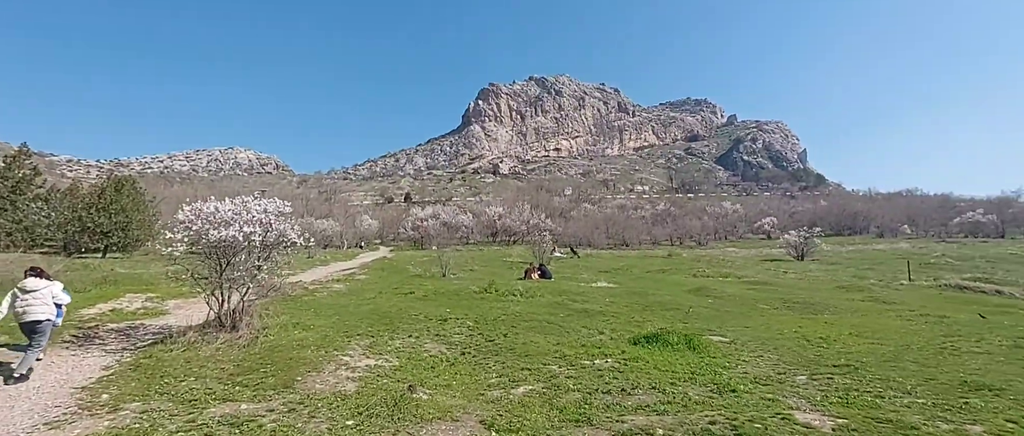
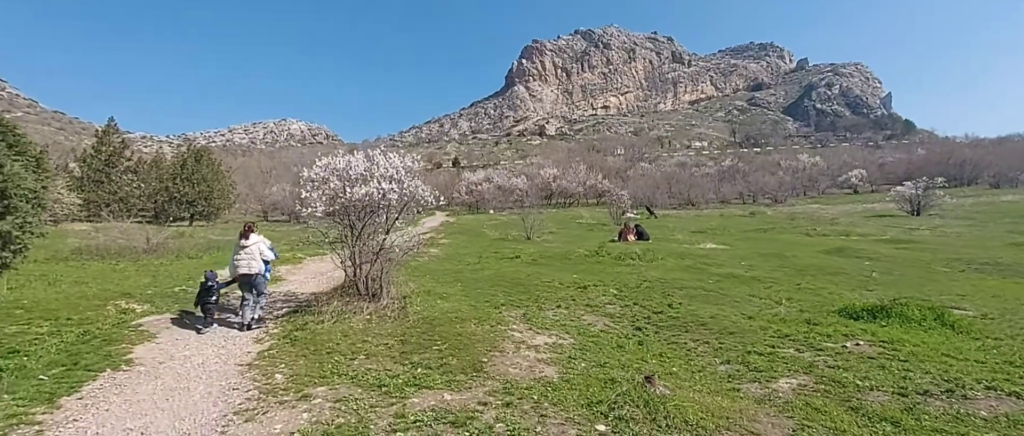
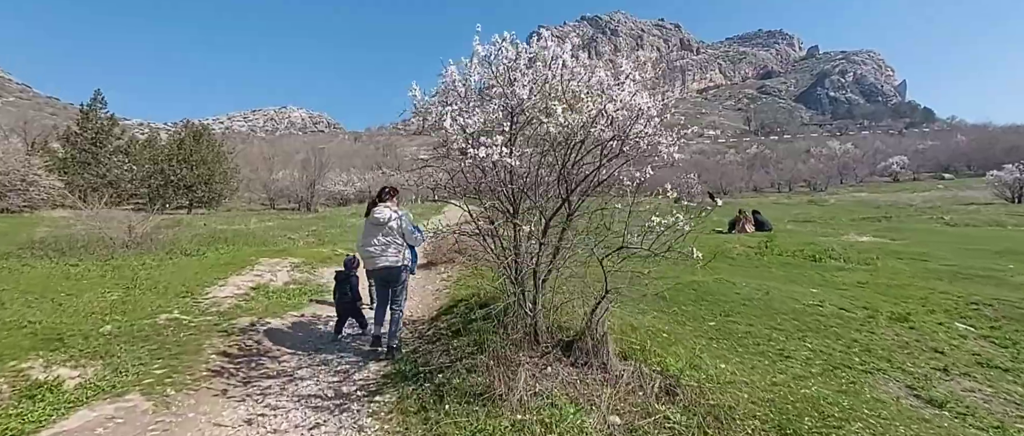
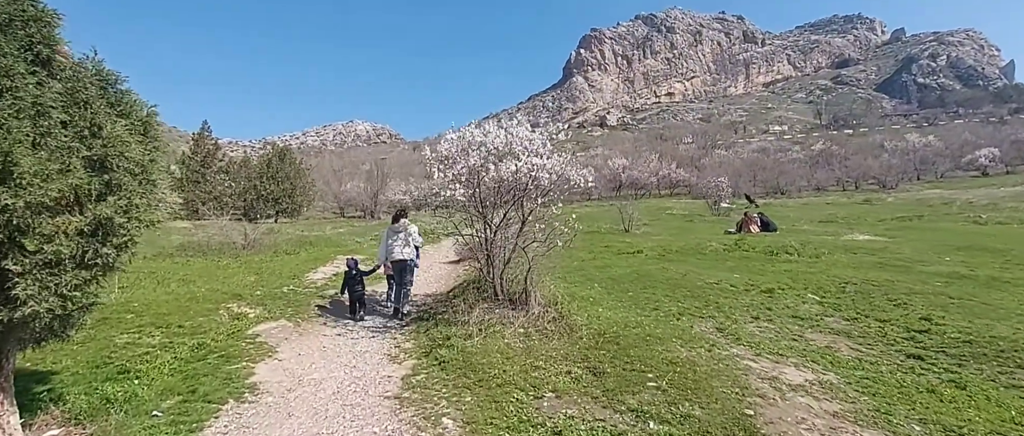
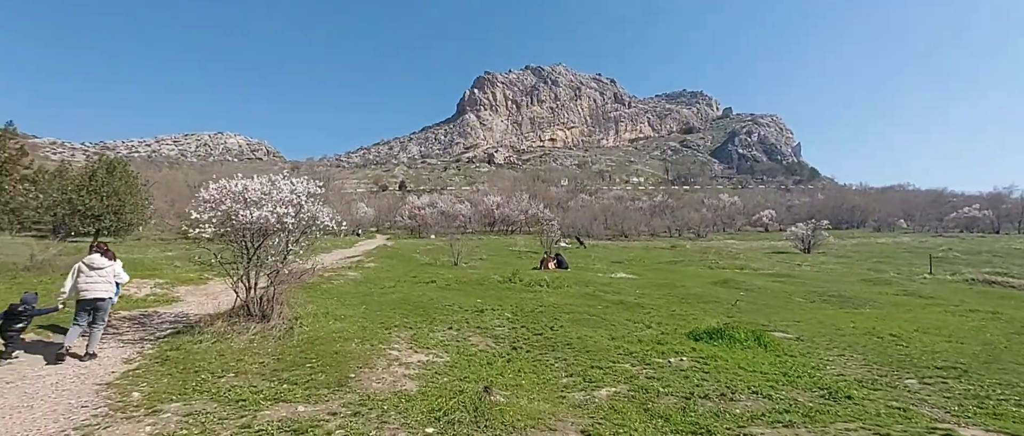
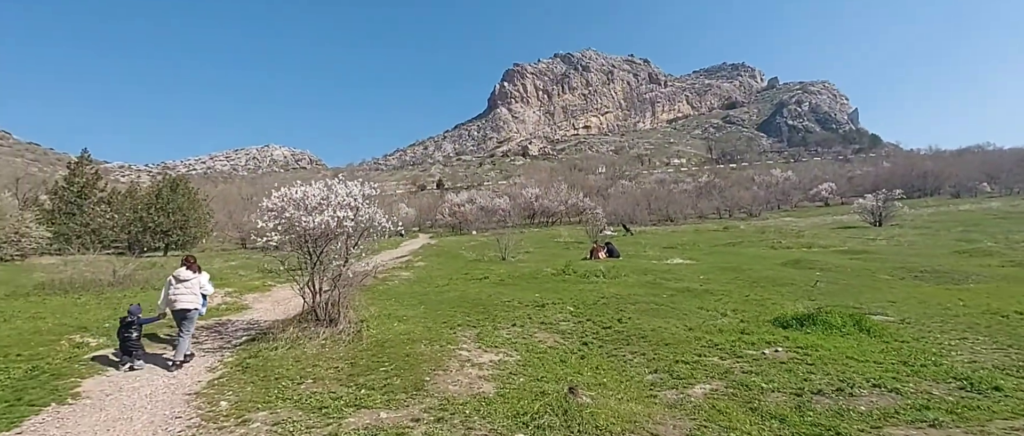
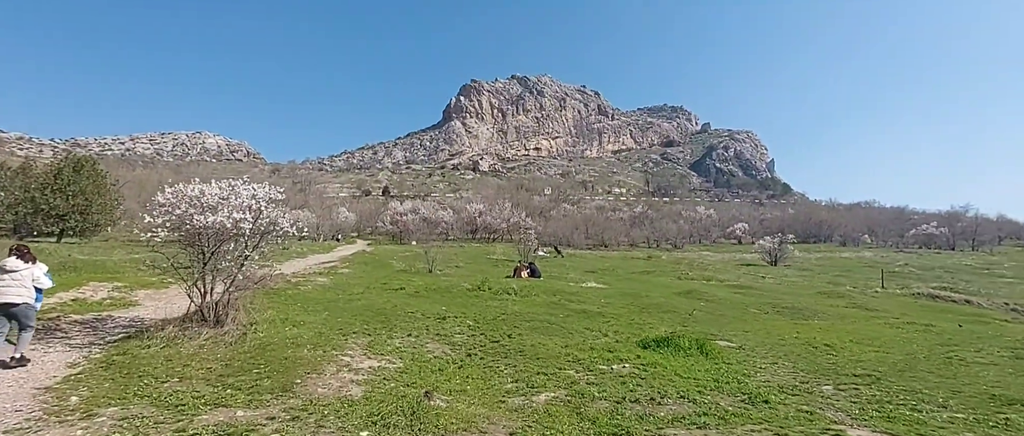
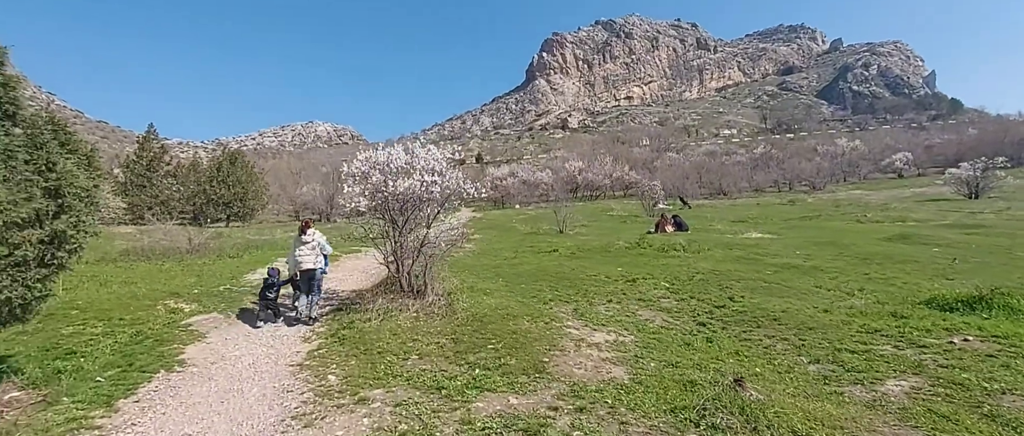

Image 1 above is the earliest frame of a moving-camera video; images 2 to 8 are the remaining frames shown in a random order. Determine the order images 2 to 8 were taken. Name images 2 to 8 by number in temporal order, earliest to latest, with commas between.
7, 5, 6, 2, 8, 4, 3
